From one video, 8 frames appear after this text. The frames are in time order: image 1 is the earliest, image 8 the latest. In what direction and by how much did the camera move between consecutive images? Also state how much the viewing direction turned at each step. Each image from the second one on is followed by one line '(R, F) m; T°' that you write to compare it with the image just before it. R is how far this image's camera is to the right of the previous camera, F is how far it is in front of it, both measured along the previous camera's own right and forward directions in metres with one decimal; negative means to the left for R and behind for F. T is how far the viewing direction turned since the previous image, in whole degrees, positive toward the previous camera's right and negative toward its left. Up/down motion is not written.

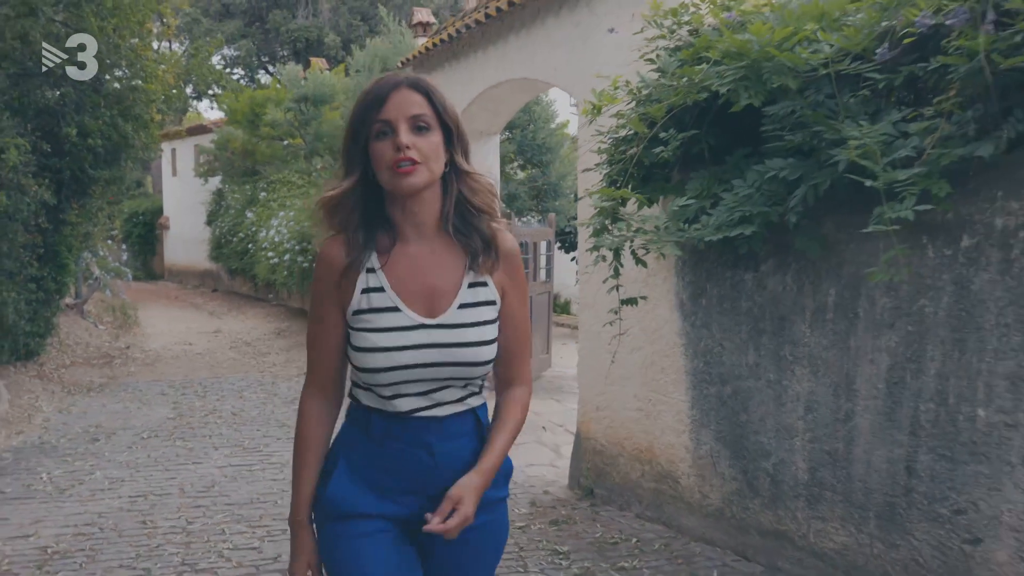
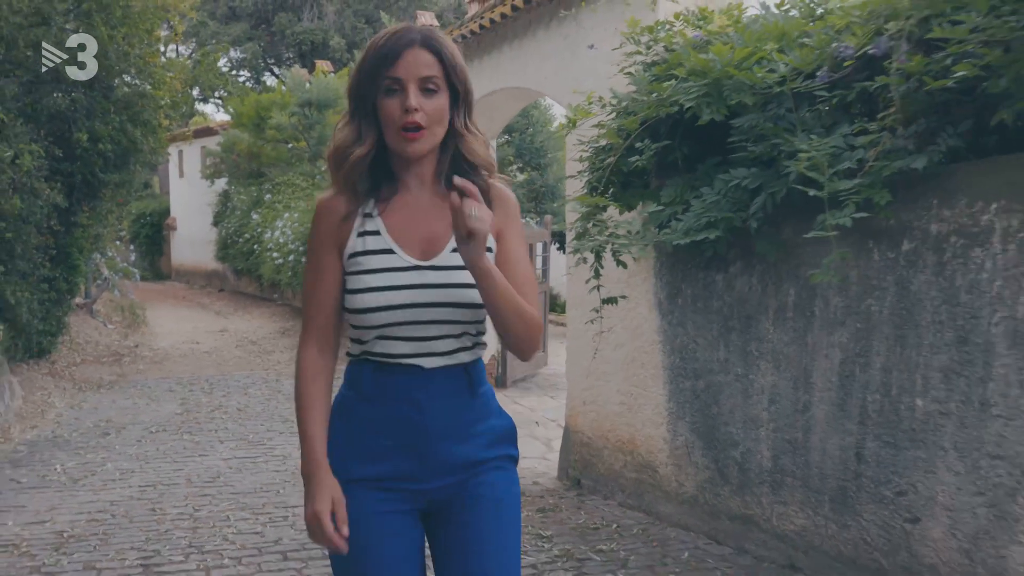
(+0.1, -0.3) m; 0°
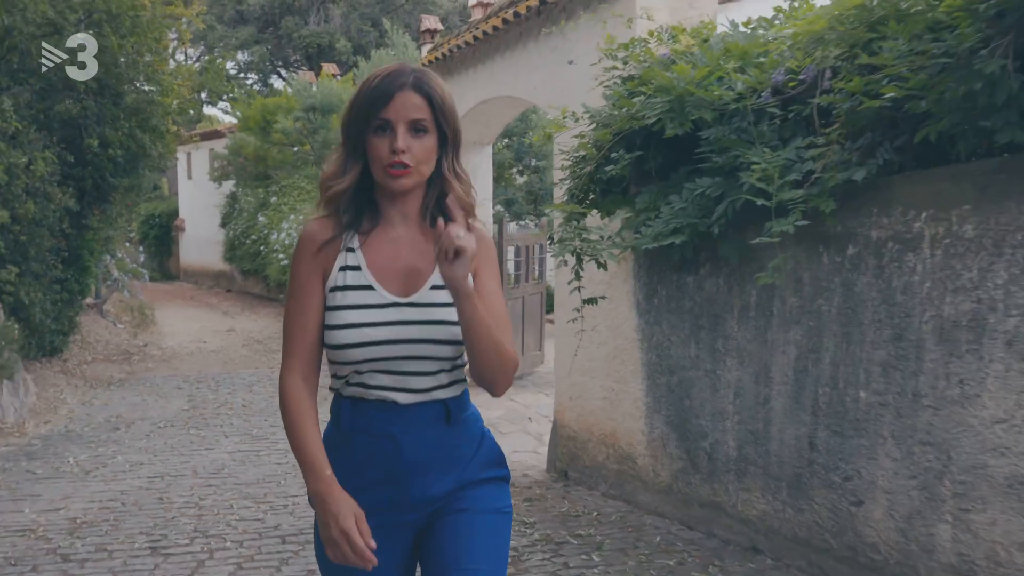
(+0.1, -0.3) m; 0°
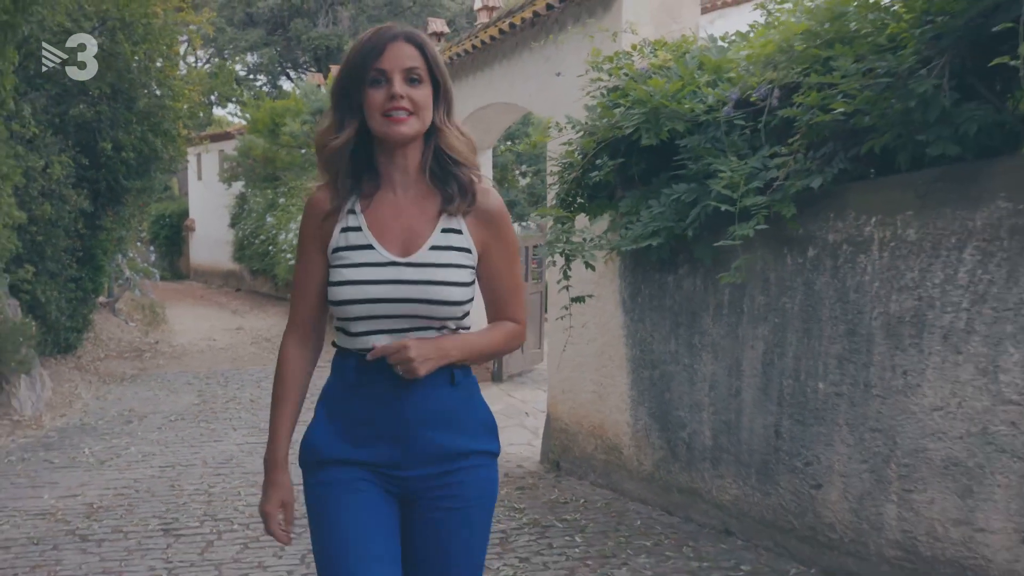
(+0.1, -0.3) m; -1°
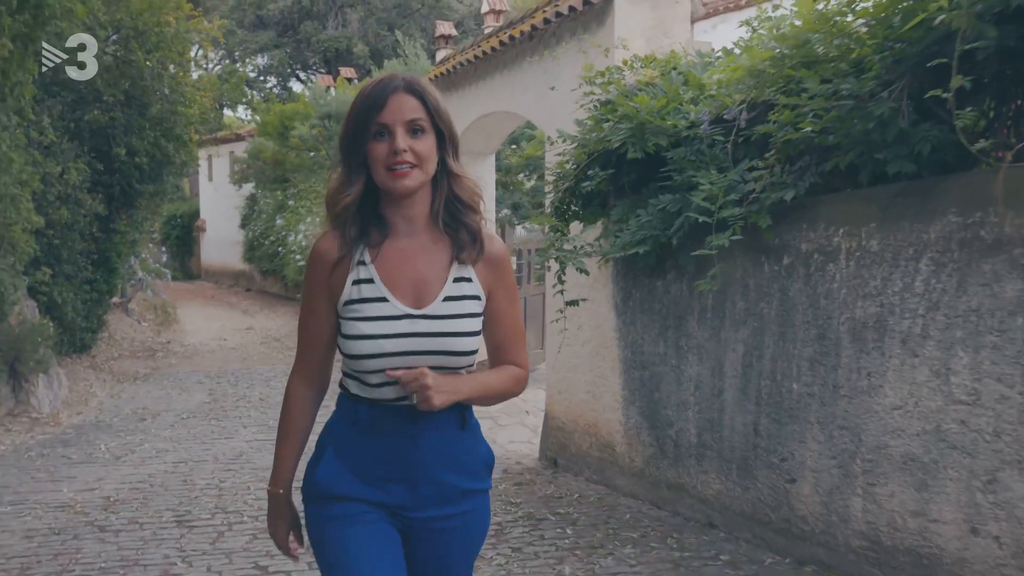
(+0.1, -0.3) m; -1°
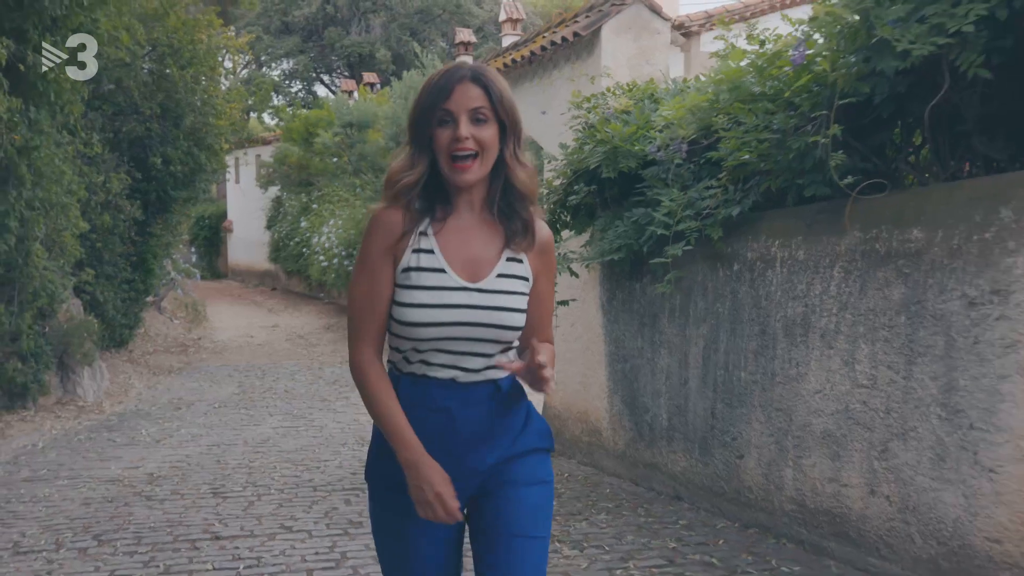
(+0.2, -0.8) m; -1°
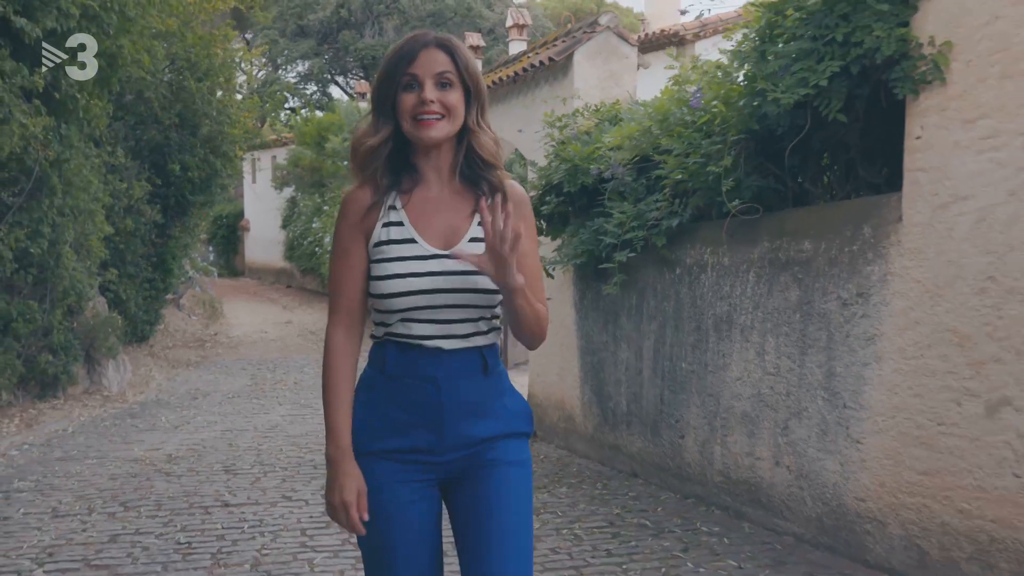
(+0.3, -0.8) m; -1°
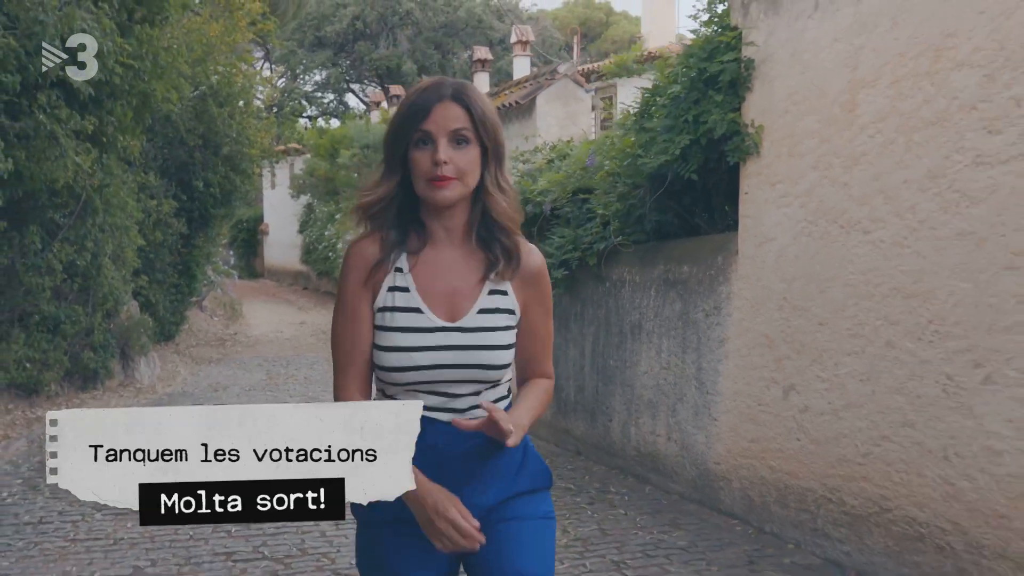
(+0.5, -1.5) m; -1°
